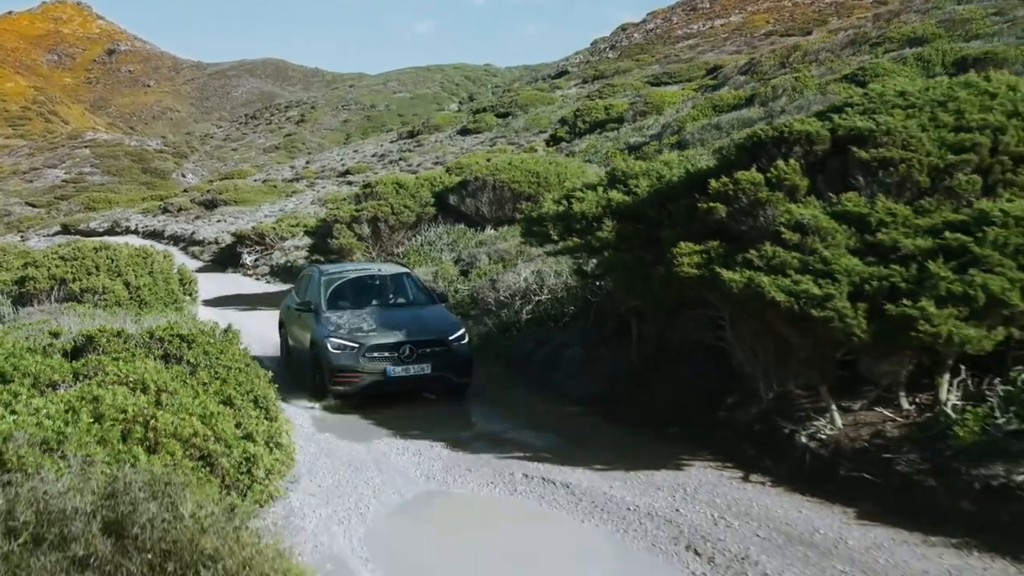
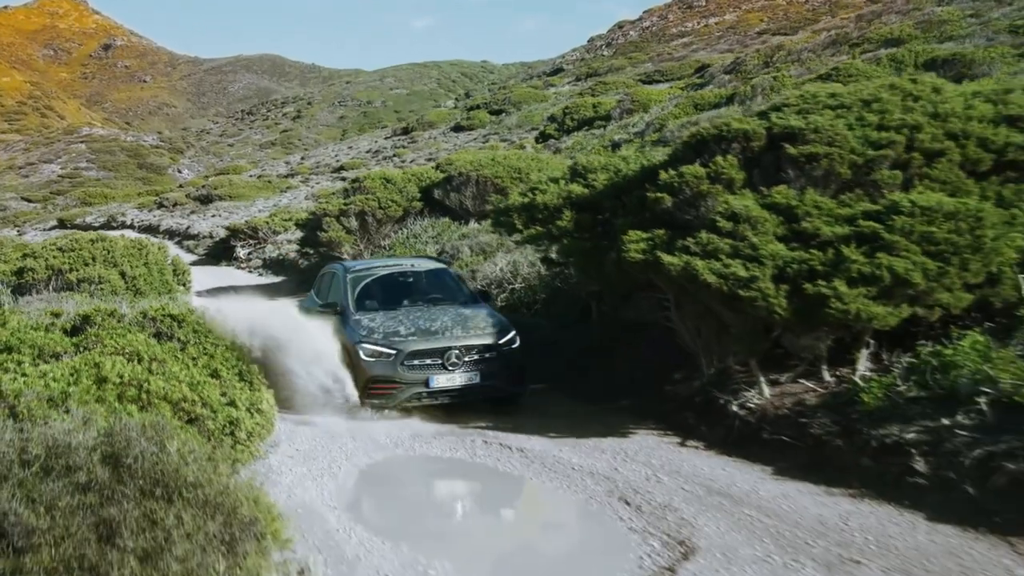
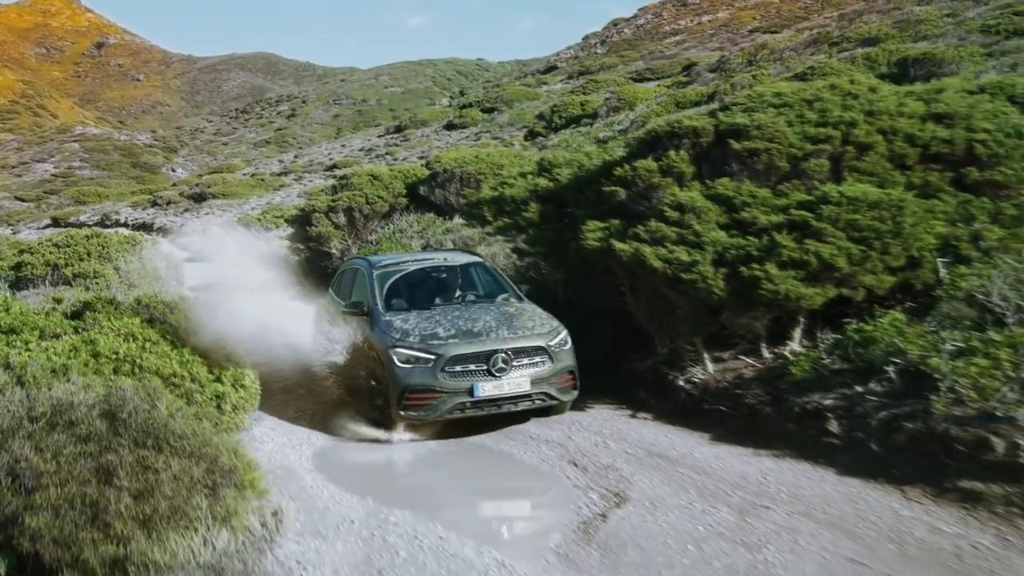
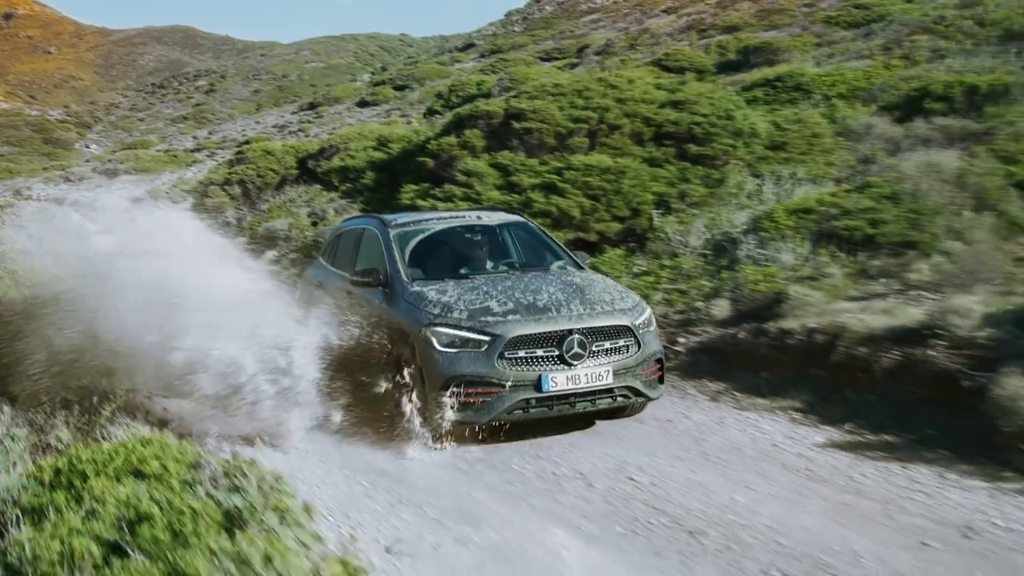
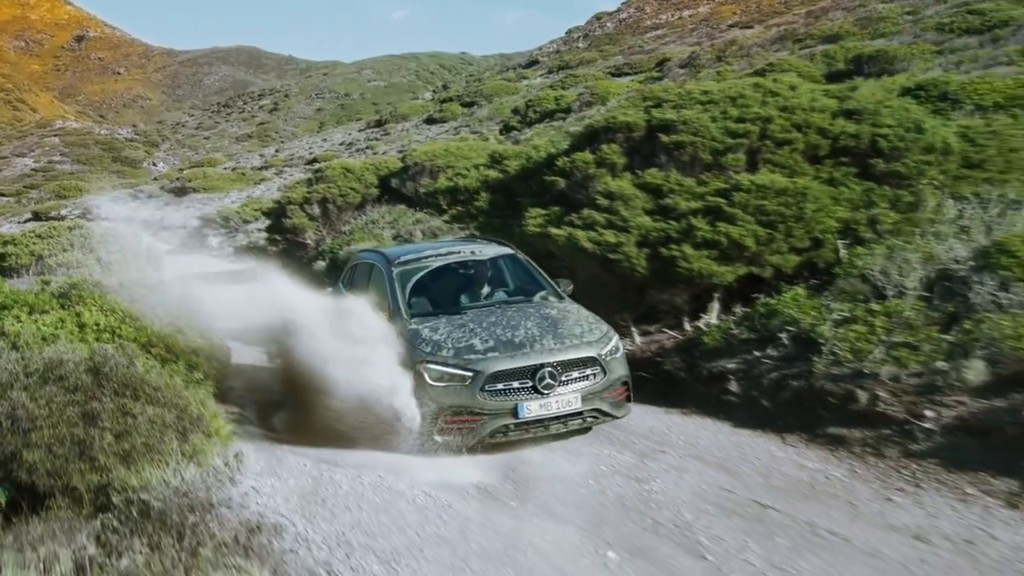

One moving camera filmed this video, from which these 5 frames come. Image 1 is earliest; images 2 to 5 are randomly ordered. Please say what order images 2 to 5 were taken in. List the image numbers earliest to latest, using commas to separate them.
2, 3, 5, 4
